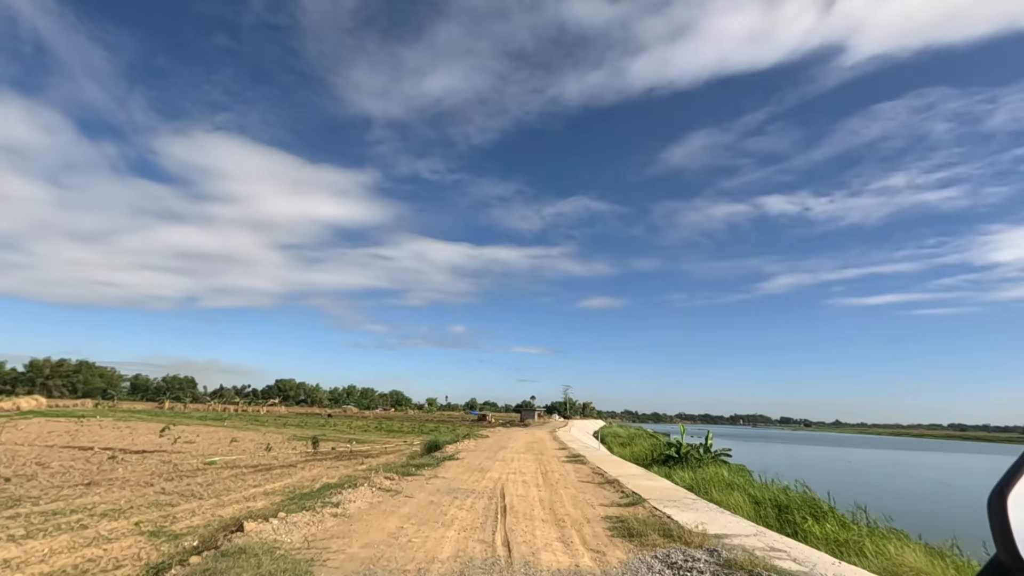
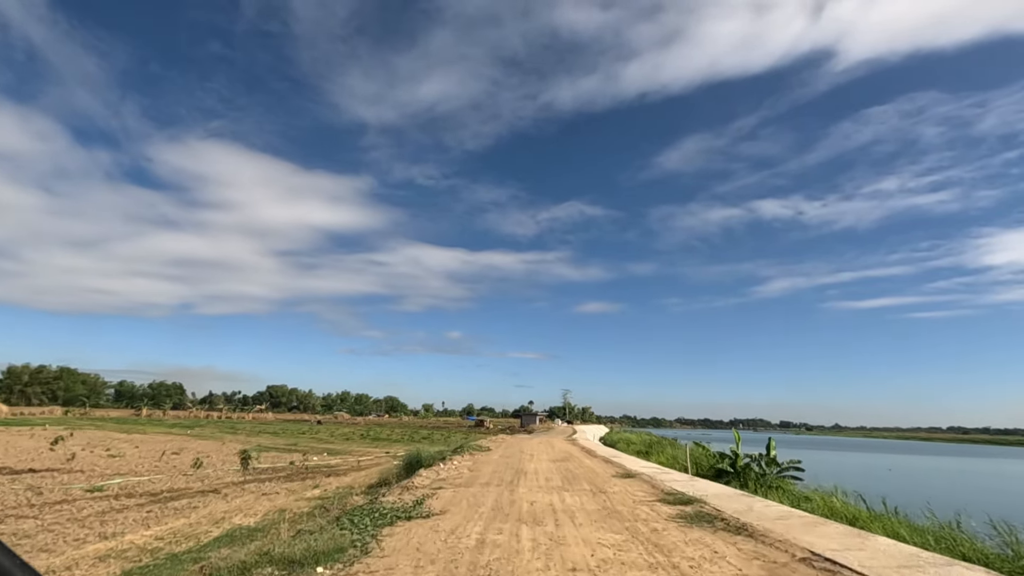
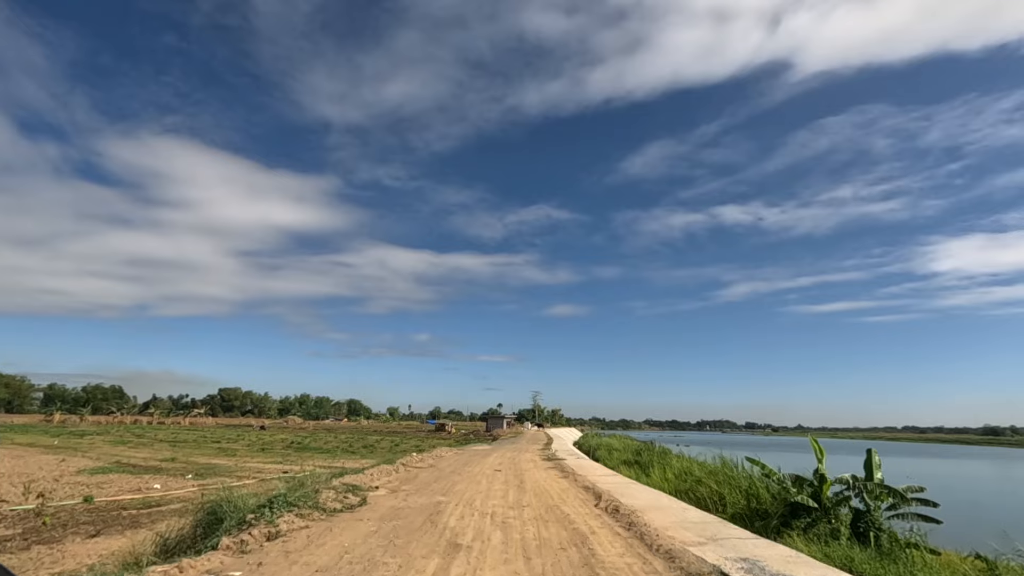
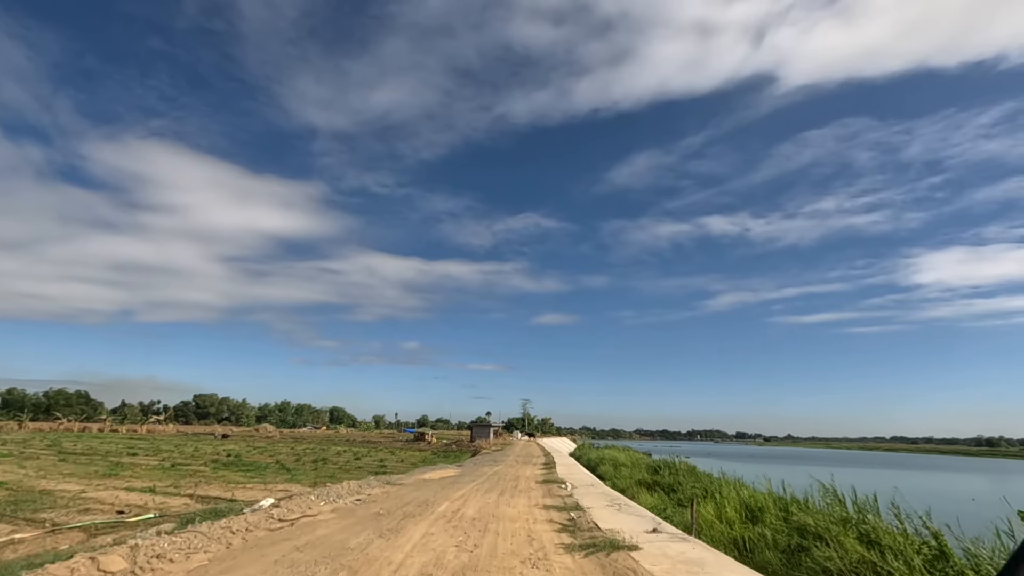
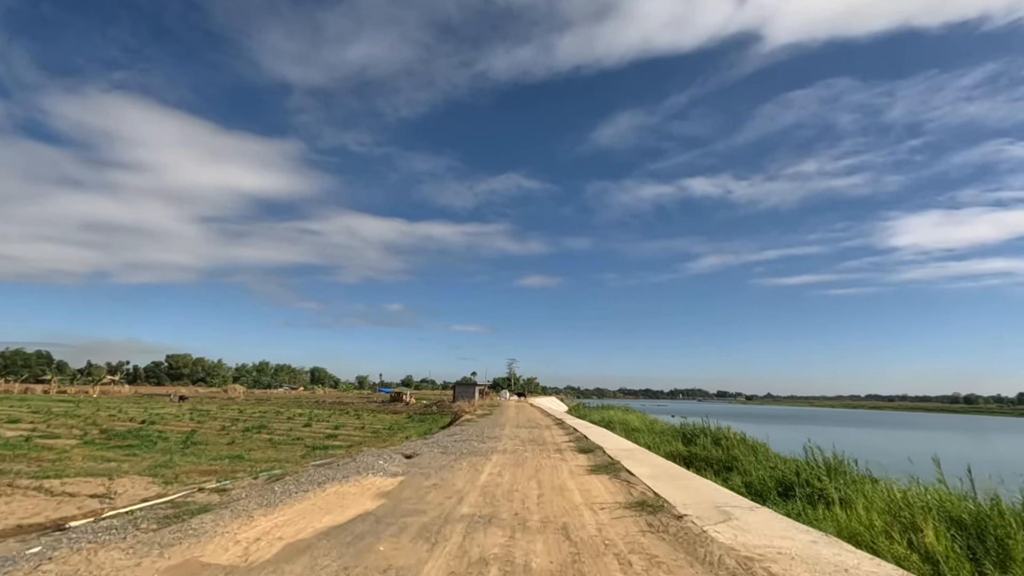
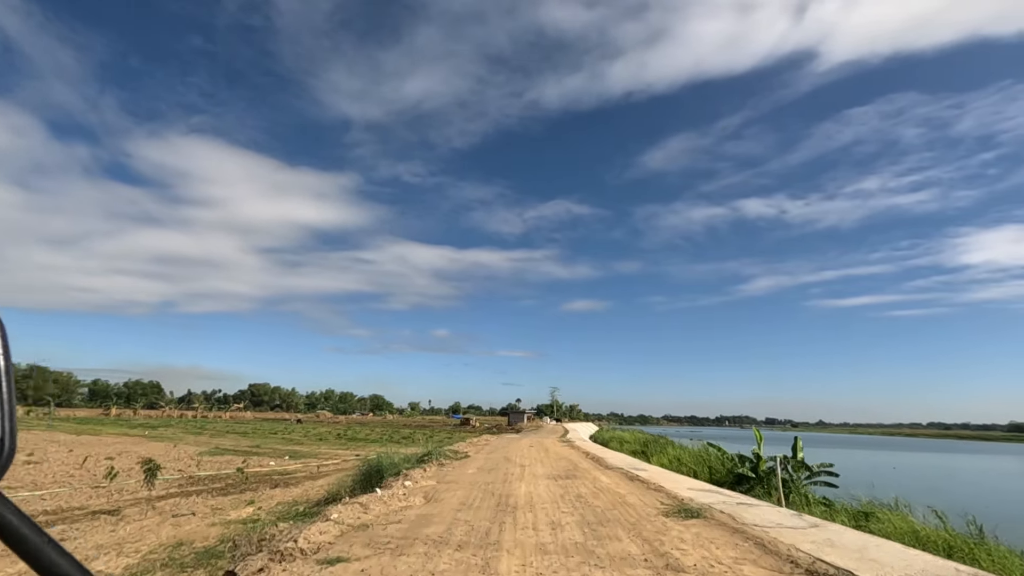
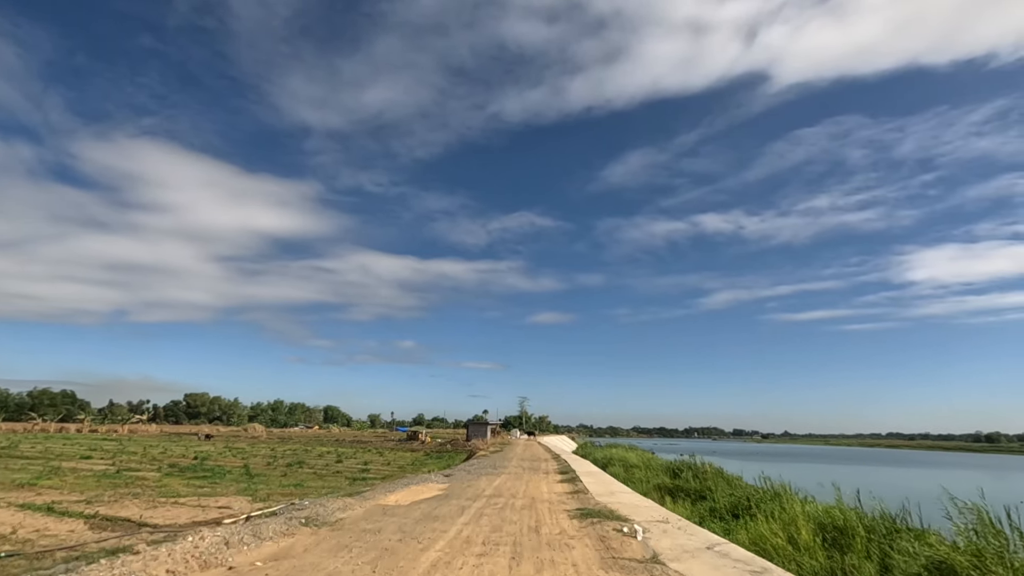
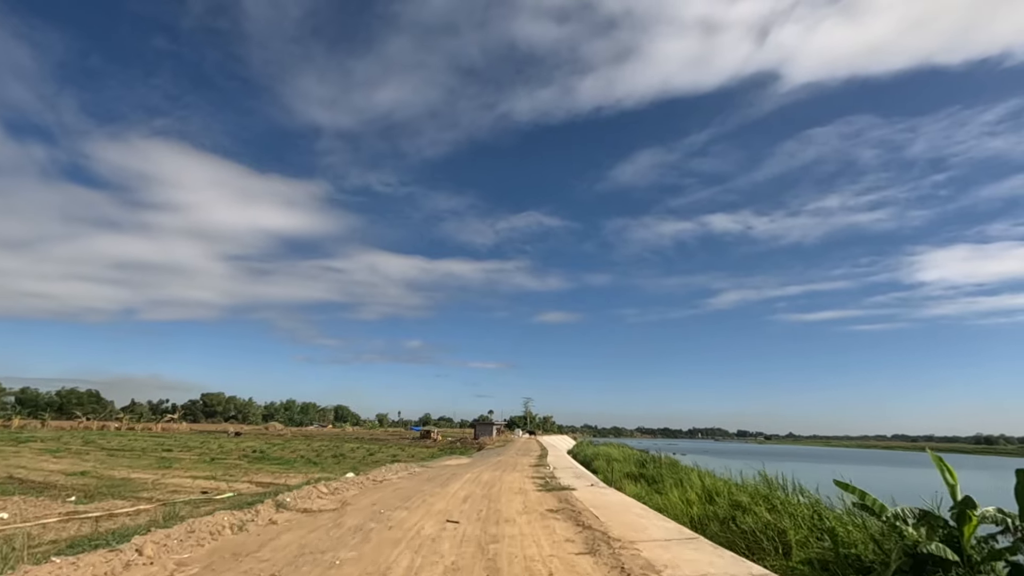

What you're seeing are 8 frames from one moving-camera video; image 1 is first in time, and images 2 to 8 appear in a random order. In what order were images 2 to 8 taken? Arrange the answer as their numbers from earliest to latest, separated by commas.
2, 6, 3, 8, 4, 7, 5
